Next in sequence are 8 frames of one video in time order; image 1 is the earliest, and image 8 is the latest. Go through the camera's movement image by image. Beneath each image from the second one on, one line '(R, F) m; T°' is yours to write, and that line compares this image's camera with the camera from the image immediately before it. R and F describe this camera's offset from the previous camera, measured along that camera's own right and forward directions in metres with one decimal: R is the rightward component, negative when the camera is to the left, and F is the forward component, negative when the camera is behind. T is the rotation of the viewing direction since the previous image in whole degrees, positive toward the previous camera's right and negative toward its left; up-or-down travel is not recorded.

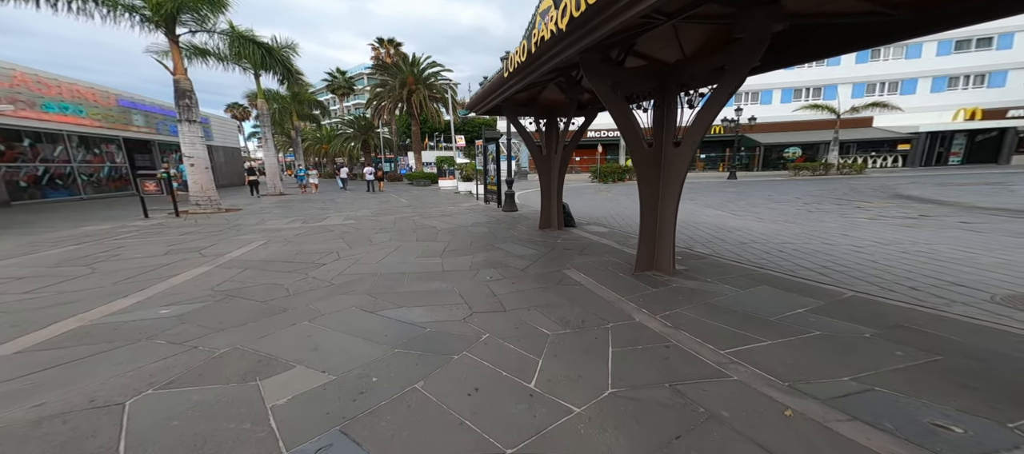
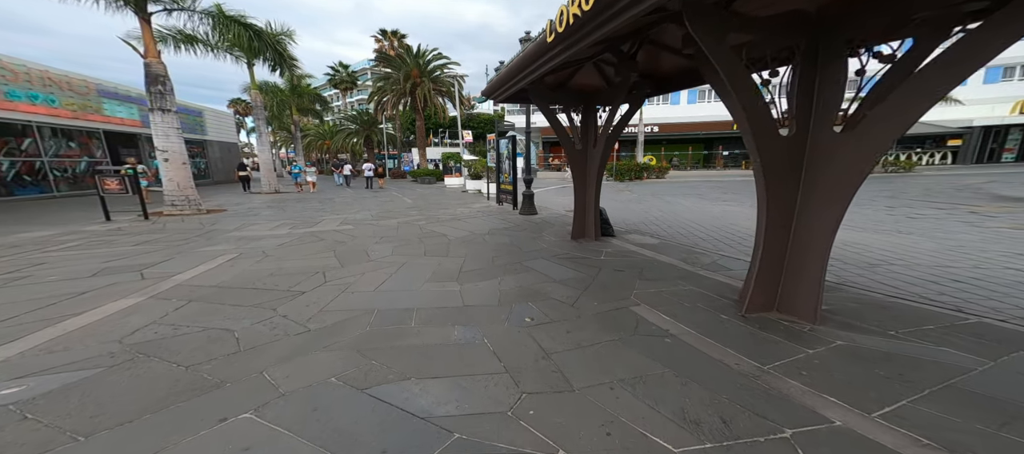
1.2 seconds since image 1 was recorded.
(-0.4, +1.2) m; -1°
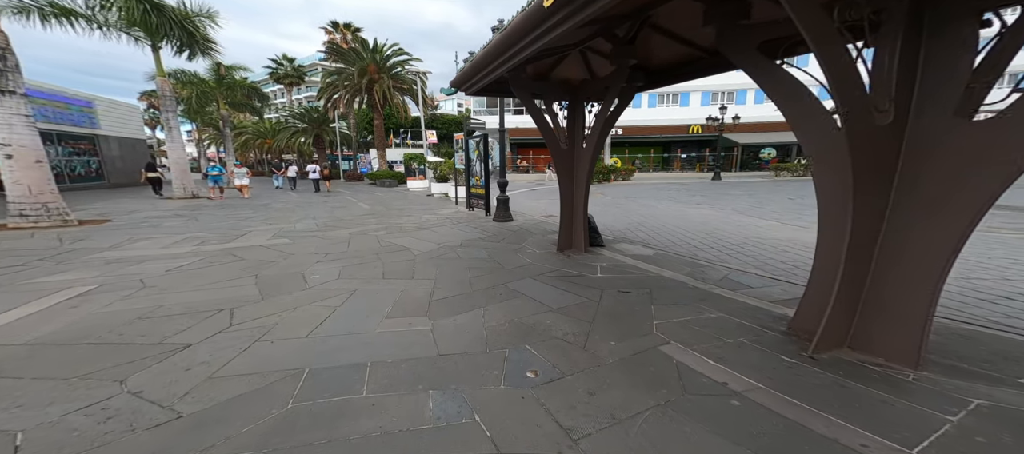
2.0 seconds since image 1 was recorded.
(-0.2, +0.8) m; +6°
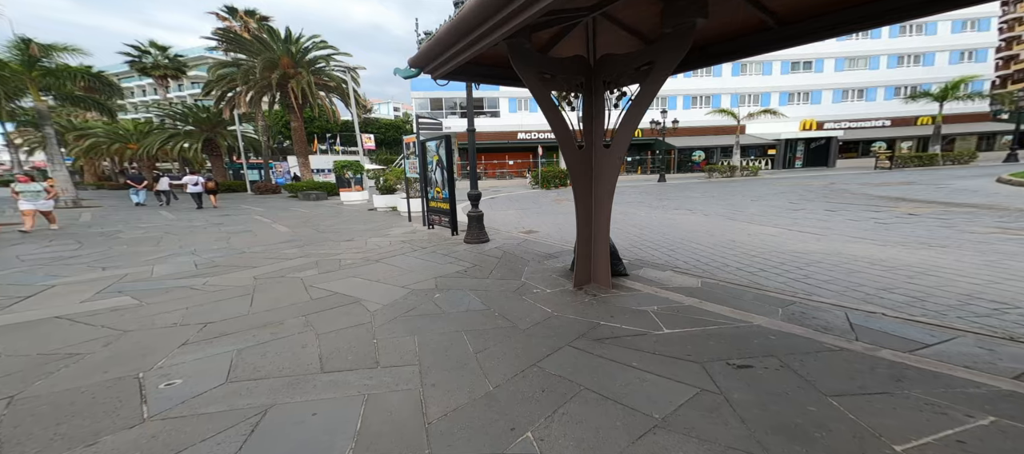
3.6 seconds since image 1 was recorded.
(-0.6, +1.4) m; +11°
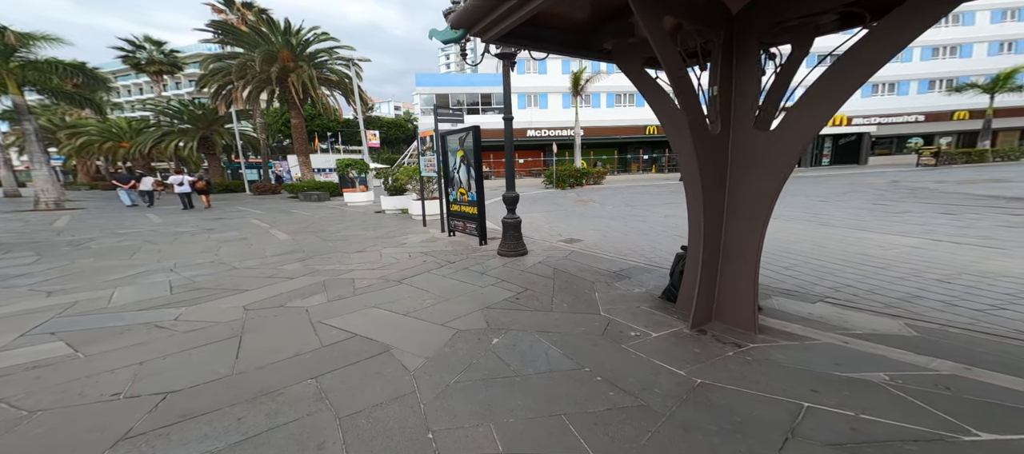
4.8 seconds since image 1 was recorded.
(-0.7, +1.1) m; 0°
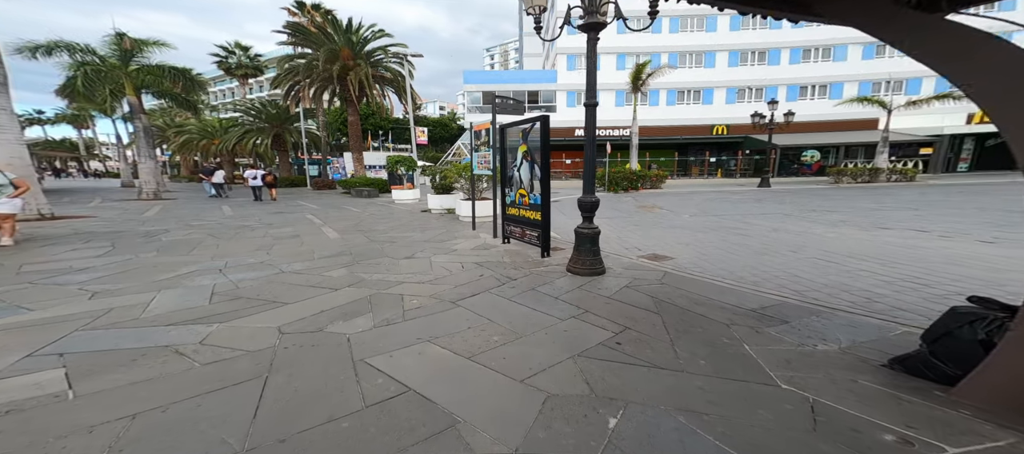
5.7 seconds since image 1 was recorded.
(-0.5, +1.0) m; -6°
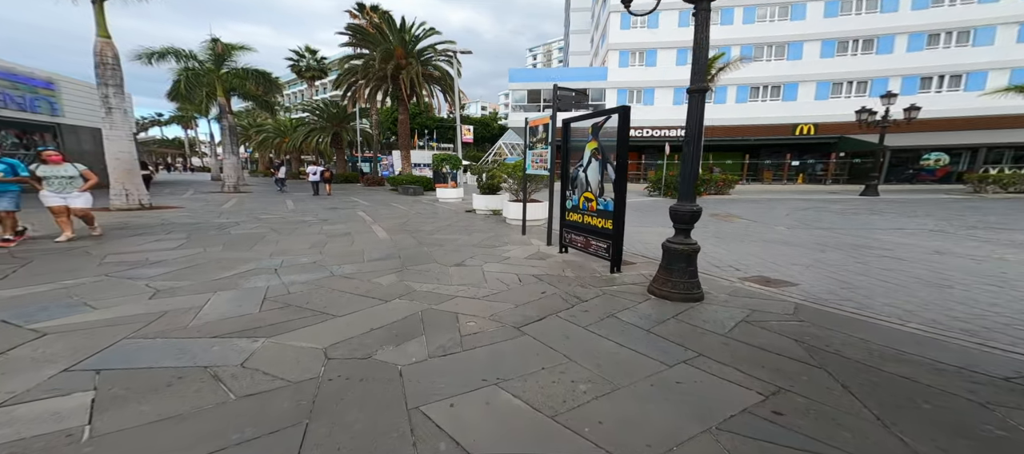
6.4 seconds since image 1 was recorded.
(-0.5, +0.9) m; -6°
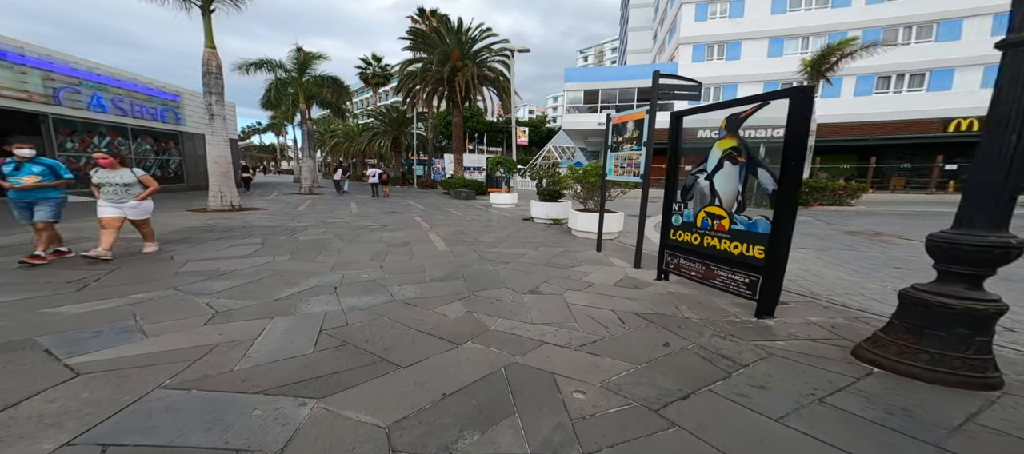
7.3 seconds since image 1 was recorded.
(-0.8, +1.4) m; -7°
